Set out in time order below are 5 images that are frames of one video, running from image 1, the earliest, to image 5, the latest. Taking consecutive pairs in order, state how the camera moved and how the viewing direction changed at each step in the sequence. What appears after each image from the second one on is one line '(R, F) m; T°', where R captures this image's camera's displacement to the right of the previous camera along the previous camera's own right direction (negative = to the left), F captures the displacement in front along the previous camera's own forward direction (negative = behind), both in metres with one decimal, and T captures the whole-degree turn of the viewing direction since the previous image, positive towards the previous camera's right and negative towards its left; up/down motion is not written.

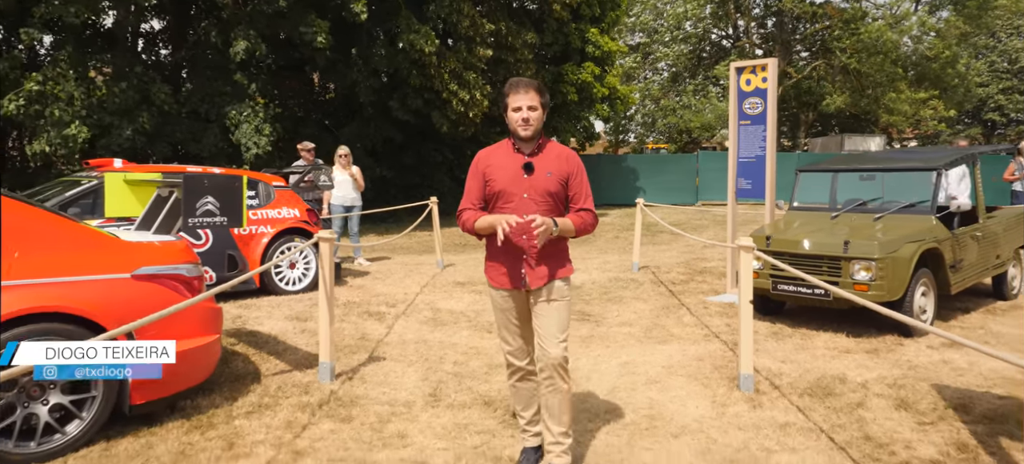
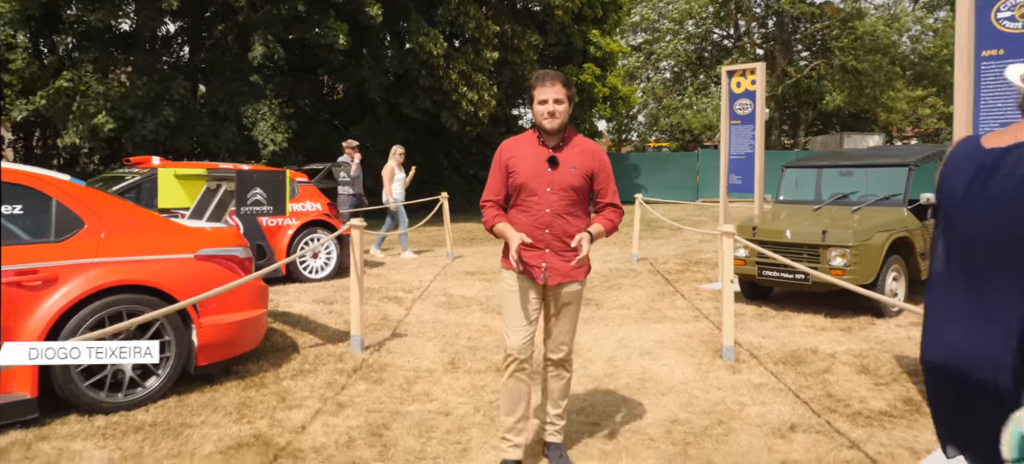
(-0.1, -0.6) m; 0°
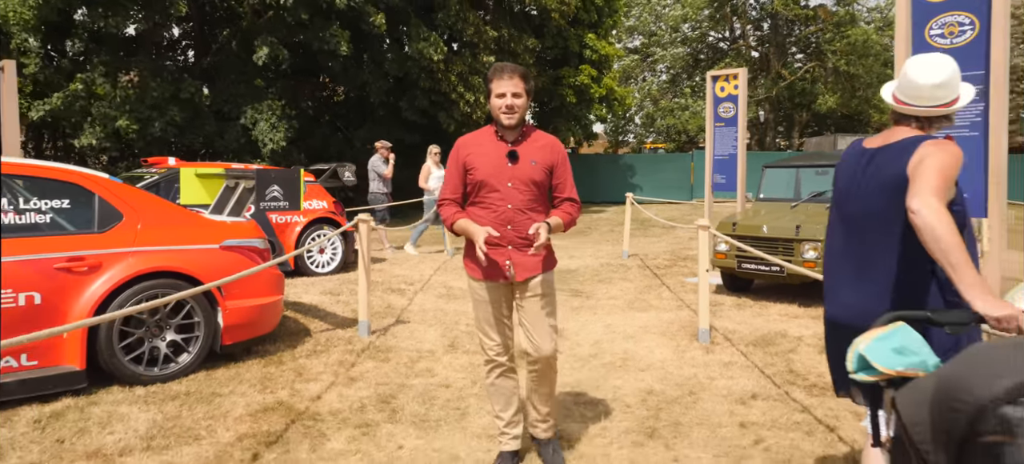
(0.0, -0.5) m; 0°
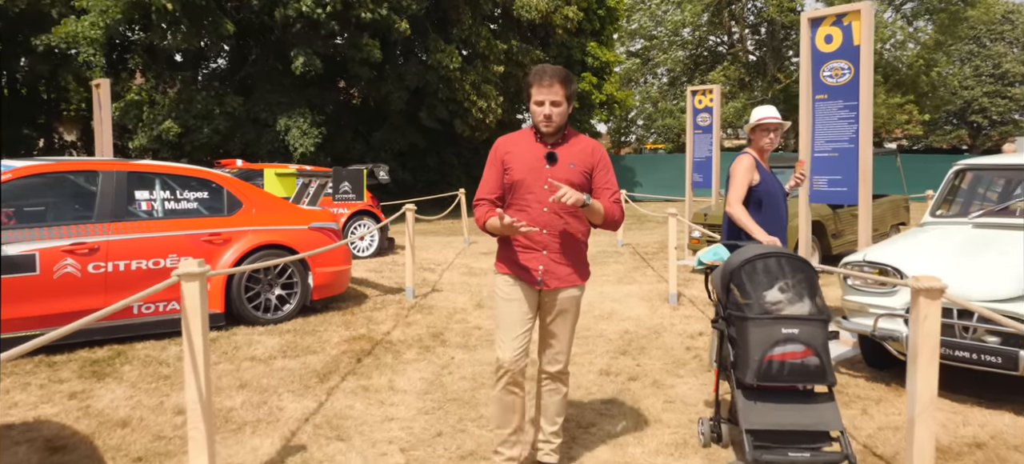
(-0.1, -1.7) m; 0°
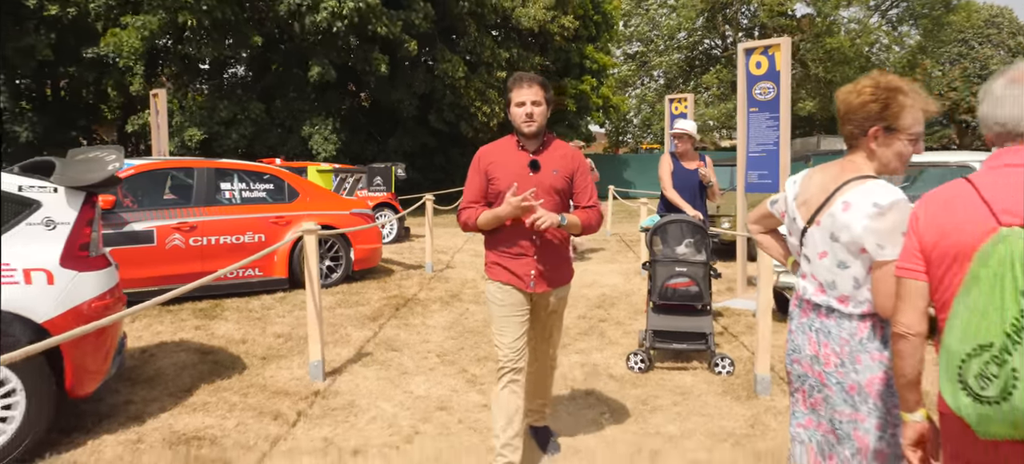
(0.0, -1.6) m; 0°
